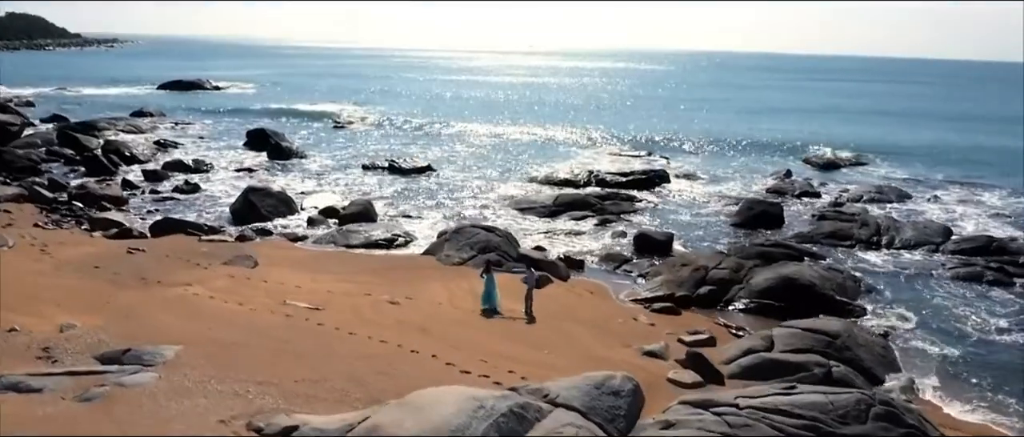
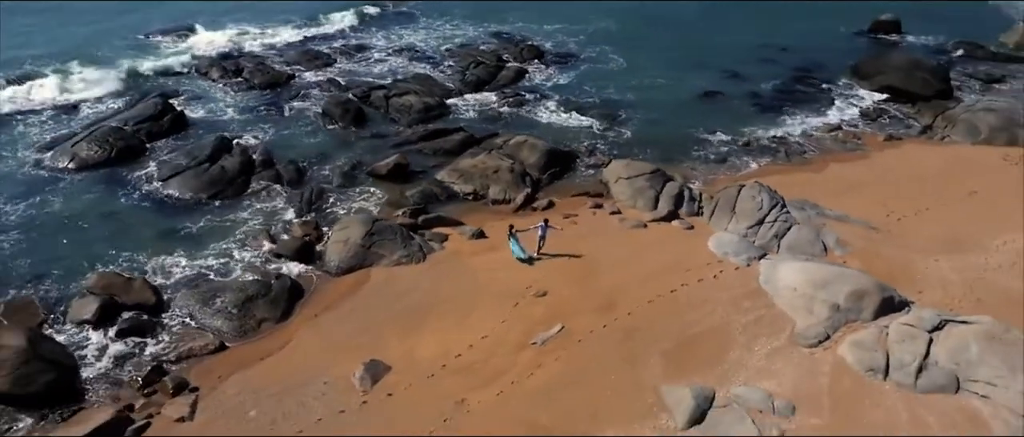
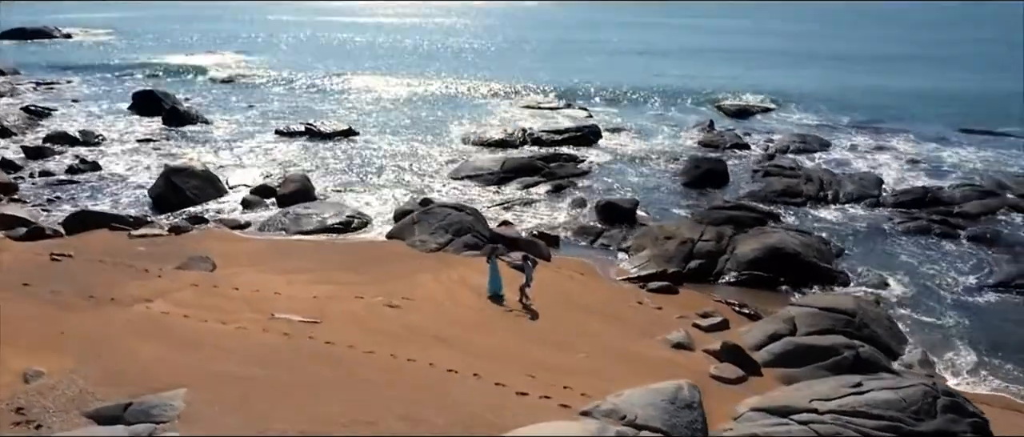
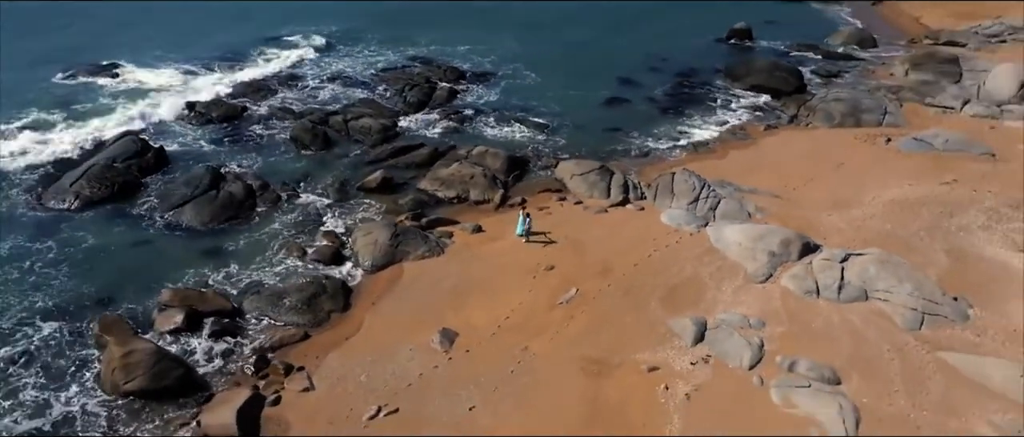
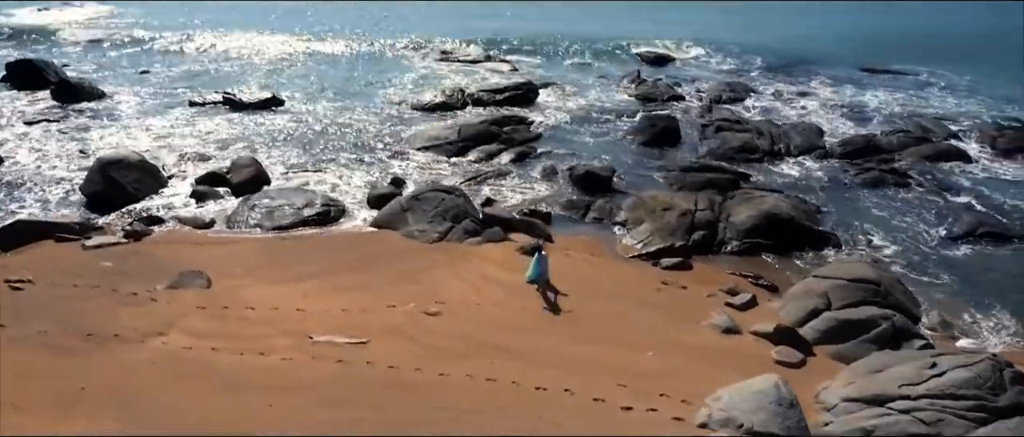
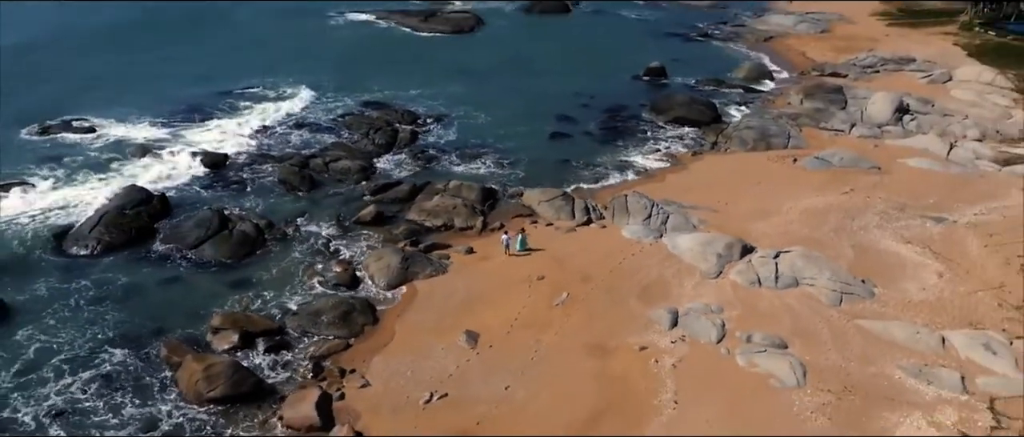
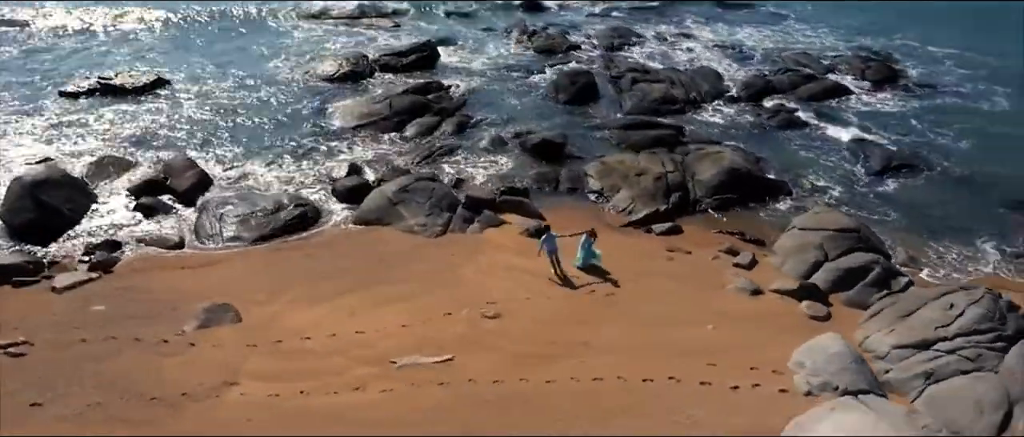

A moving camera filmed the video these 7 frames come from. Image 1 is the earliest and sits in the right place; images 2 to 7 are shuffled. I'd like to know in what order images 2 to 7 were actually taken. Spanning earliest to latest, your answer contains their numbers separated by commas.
3, 5, 7, 2, 4, 6
